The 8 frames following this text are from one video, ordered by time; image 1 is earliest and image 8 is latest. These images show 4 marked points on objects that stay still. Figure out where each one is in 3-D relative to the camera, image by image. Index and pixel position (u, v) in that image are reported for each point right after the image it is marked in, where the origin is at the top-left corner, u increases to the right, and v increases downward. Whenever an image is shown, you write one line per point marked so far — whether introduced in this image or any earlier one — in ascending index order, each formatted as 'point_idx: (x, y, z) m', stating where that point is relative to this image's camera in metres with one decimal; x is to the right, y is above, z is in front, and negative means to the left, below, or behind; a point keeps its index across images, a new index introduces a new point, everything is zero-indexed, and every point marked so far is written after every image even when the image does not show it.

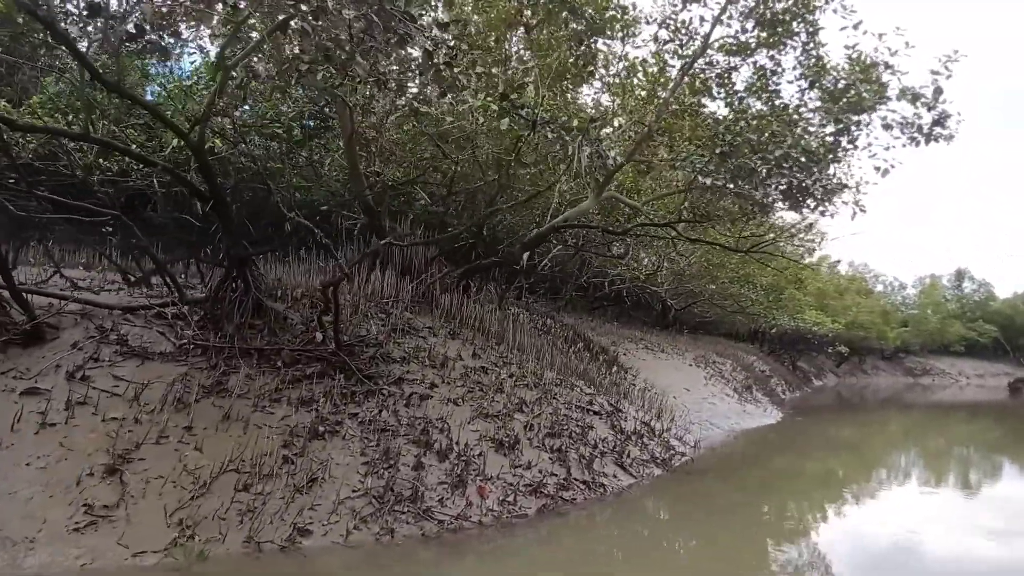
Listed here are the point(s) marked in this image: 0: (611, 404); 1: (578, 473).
0: (+1.1, -1.2, +7.9) m
1: (+0.5, -1.5, +5.8) m
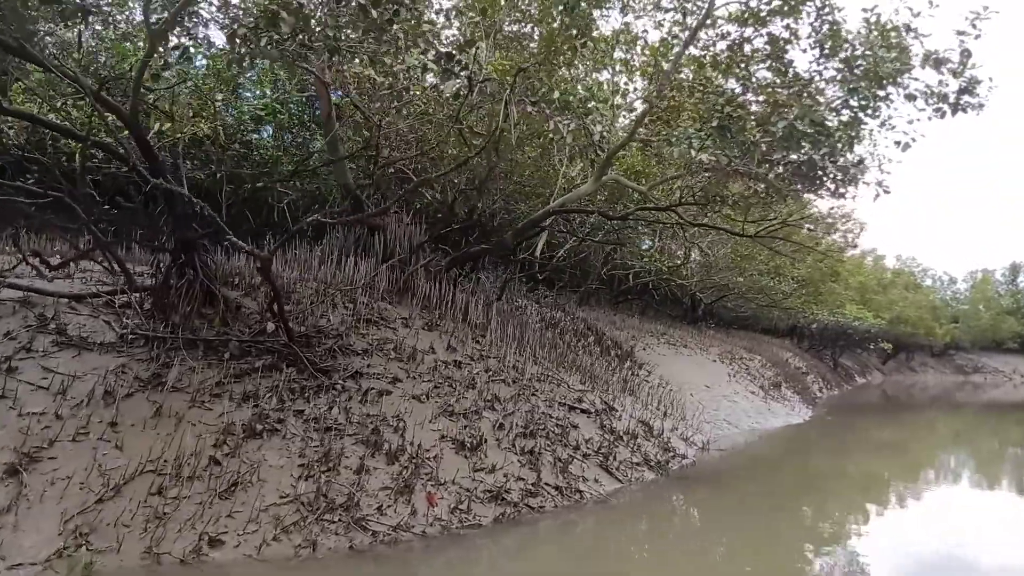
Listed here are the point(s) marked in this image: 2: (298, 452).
0: (+0.9, -1.1, +7.3) m
1: (+0.3, -1.4, +5.3) m
2: (-1.3, -1.0, +4.5) m
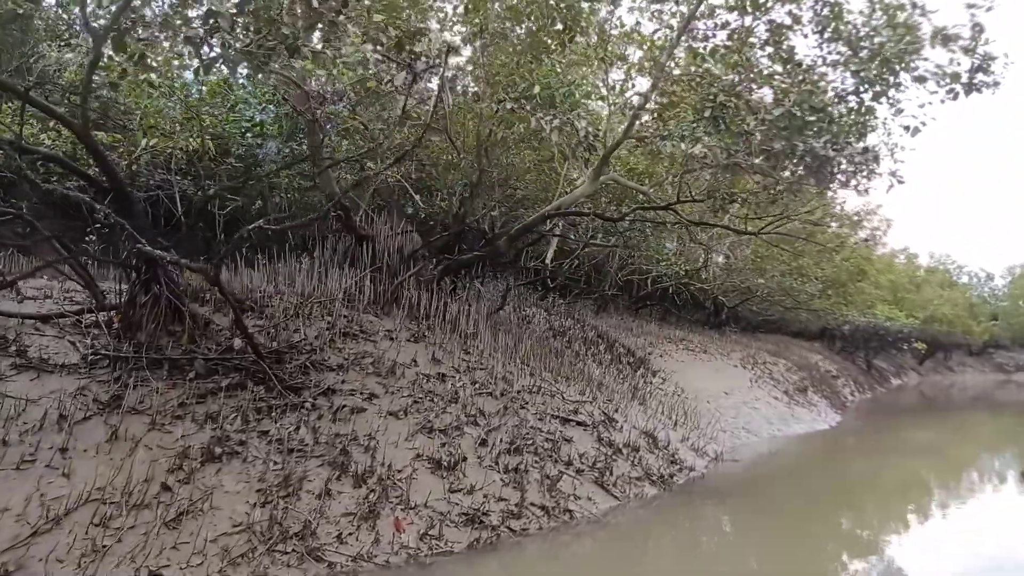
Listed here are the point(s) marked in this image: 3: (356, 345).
0: (+0.9, -1.2, +7.0) m
1: (+0.2, -1.4, +4.9) m
2: (-1.5, -1.1, +4.3) m
3: (-1.2, -0.4, +5.7) m
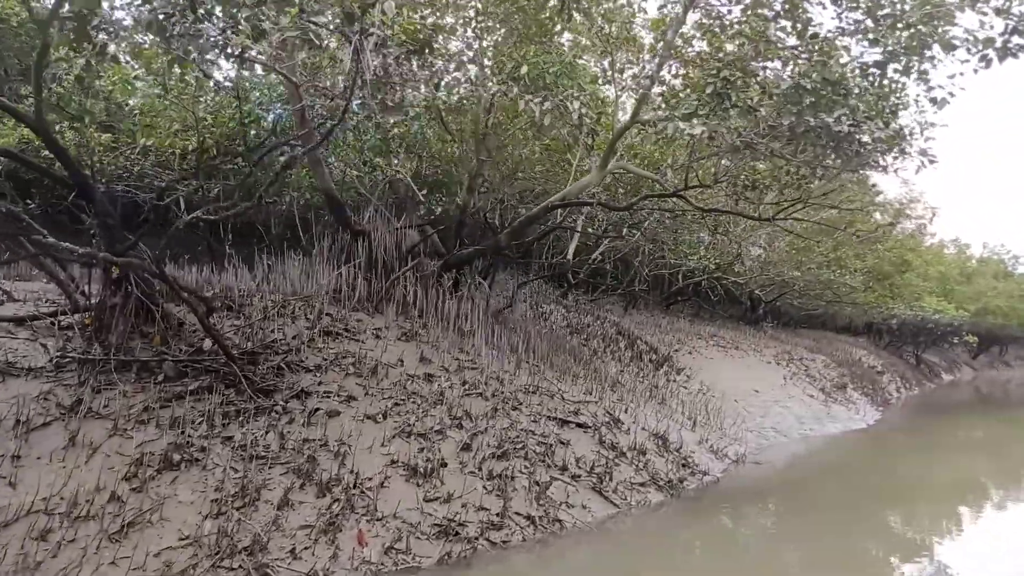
0: (+0.9, -1.1, +6.6) m
1: (+0.1, -1.4, +4.6) m
2: (-1.6, -1.1, +4.0) m
3: (-1.3, -0.4, +5.5) m
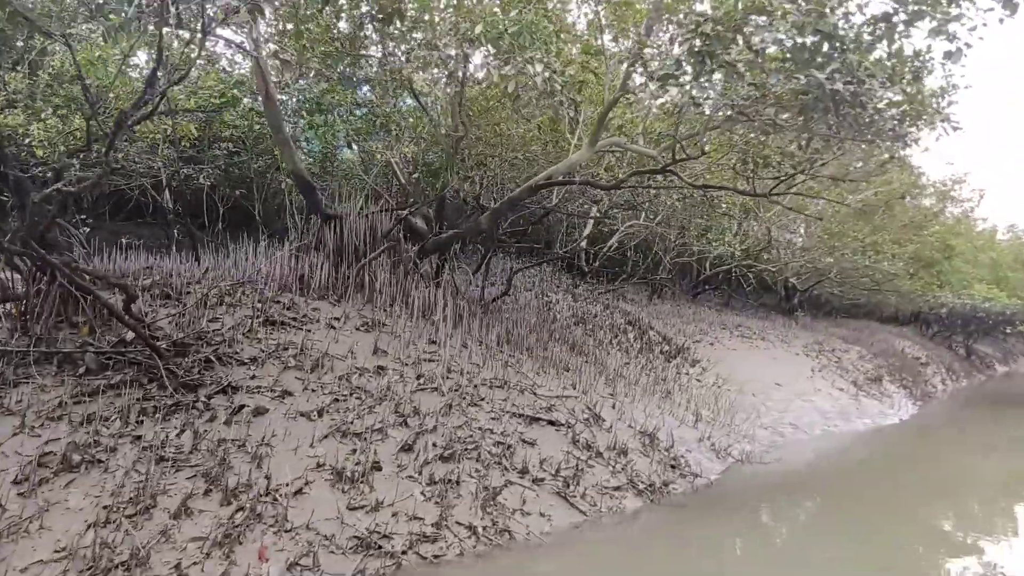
0: (+0.7, -1.0, +6.0) m
1: (-0.3, -1.3, +4.1) m
2: (-2.0, -1.0, +3.6) m
3: (-1.6, -0.3, +5.0) m
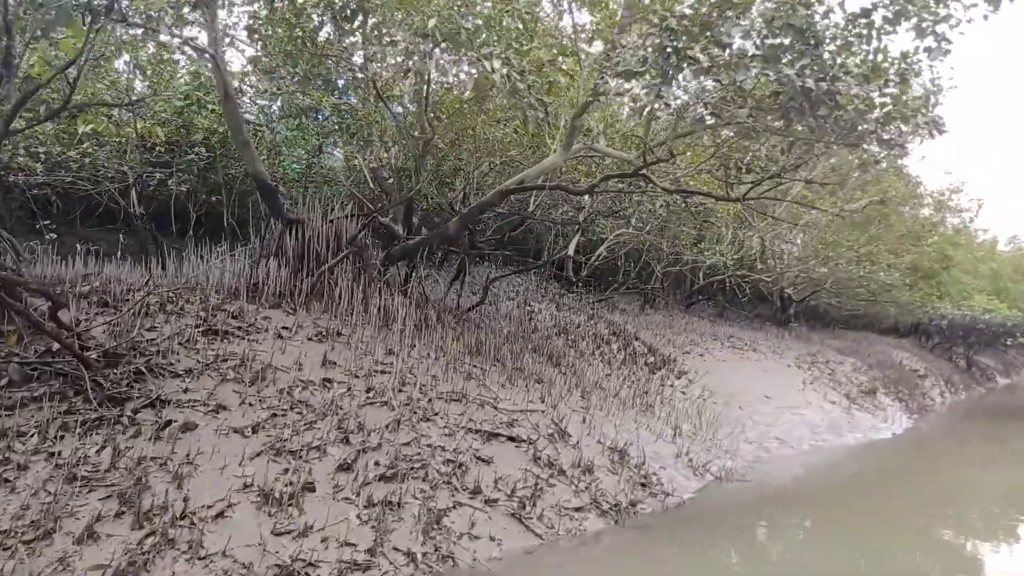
0: (+0.4, -1.1, +5.8) m
1: (-0.5, -1.3, +3.8) m
2: (-2.3, -1.0, +3.3) m
3: (-1.9, -0.4, +4.8) m
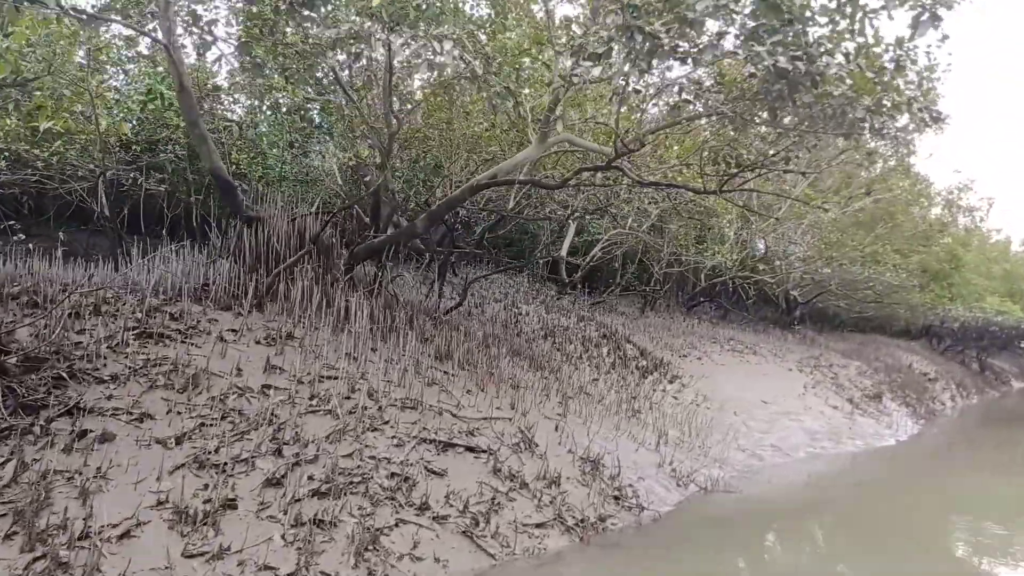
0: (+0.1, -1.1, +5.4) m
1: (-0.8, -1.3, +3.5) m
2: (-2.6, -1.0, +3.0) m
3: (-2.1, -0.4, +4.5) m
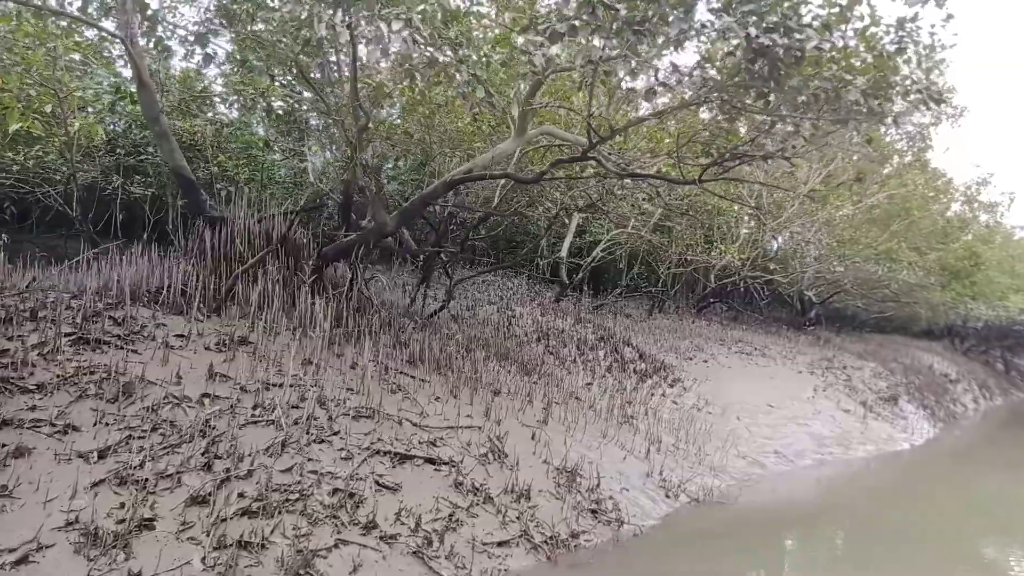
0: (-0.1, -1.1, +5.1) m
1: (-1.1, -1.3, +3.2) m
2: (-2.8, -1.0, +2.8) m
3: (-2.4, -0.4, +4.2) m
